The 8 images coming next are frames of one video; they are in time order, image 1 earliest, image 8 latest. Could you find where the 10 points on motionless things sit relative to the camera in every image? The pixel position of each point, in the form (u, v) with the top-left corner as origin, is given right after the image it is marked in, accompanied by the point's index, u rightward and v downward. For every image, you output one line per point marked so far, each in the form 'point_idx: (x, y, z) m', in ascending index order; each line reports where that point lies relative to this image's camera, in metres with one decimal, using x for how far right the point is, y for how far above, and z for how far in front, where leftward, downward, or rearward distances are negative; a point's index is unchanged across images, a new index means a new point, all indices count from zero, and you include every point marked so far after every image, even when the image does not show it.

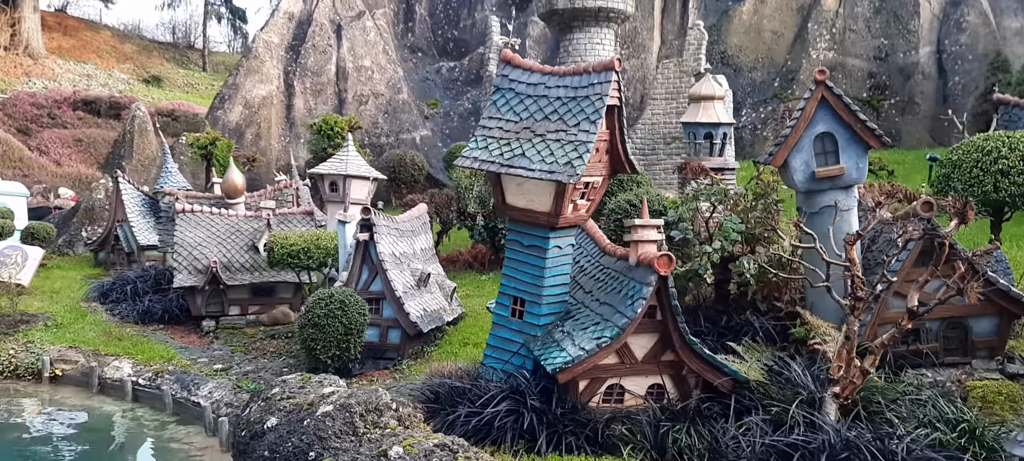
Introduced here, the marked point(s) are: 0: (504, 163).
0: (-0.1, +0.5, +6.8) m
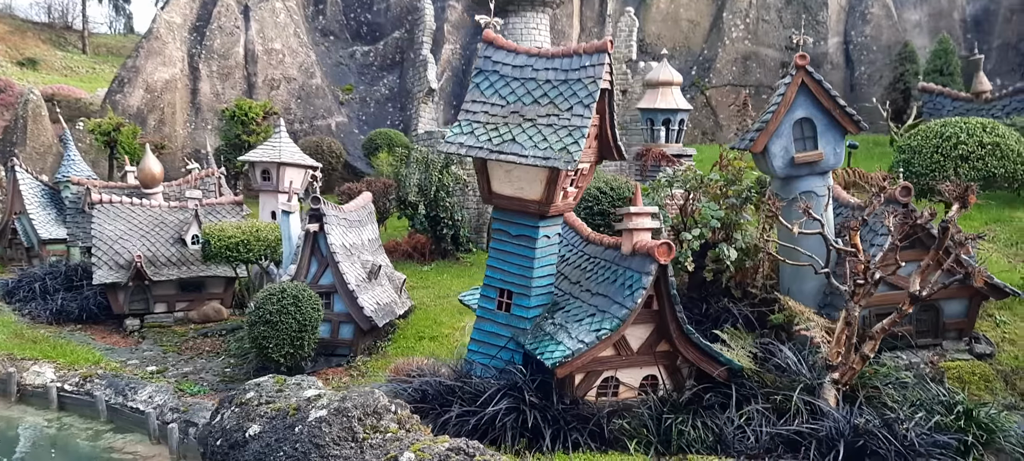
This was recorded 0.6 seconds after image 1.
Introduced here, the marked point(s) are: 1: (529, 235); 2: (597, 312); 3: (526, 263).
0: (-0.1, +0.6, +6.5) m
1: (+0.1, 0.0, +6.7) m
2: (+0.6, -0.6, +6.4) m
3: (+0.1, -0.3, +6.7) m
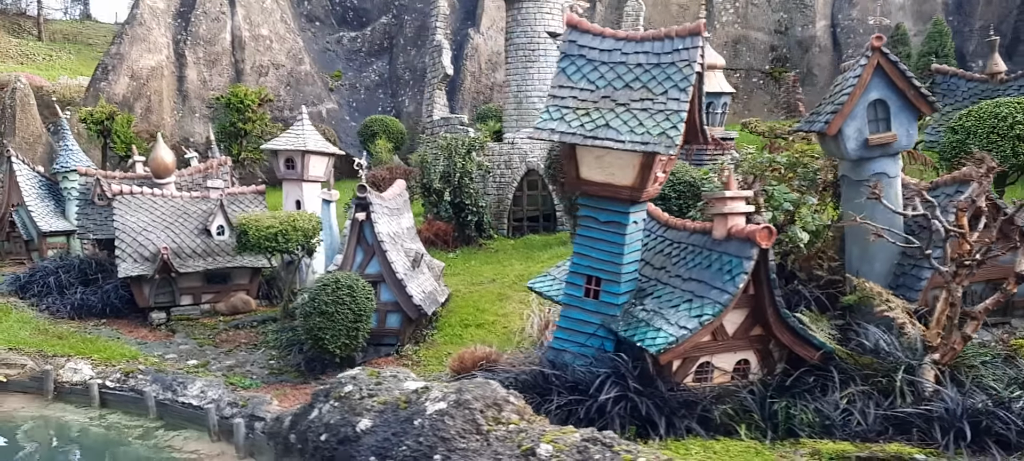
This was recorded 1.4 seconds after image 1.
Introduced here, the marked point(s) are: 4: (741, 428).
0: (+0.6, +0.7, +6.4) m
1: (+0.8, +0.1, +6.7) m
2: (+1.4, -0.5, +6.4) m
3: (+0.8, -0.1, +6.7) m
4: (+1.6, -1.4, +6.0) m
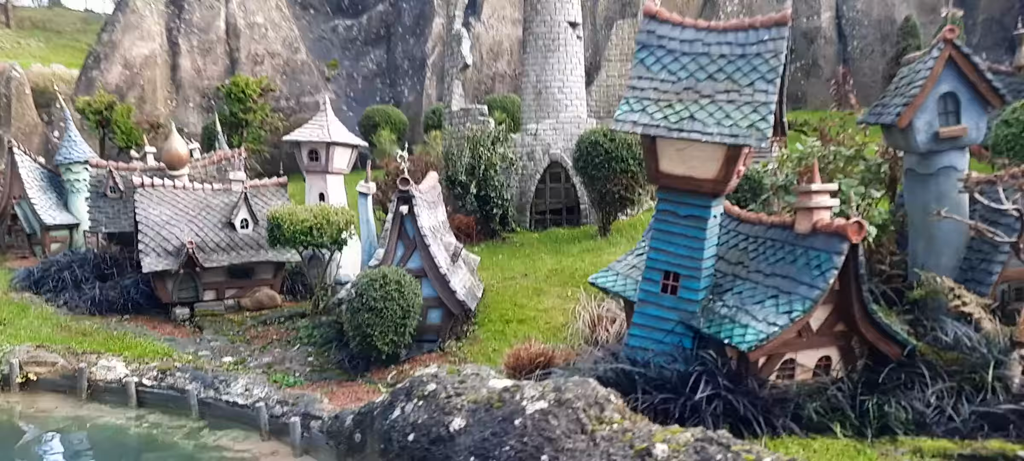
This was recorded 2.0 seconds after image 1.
0: (+1.2, +0.8, +6.3) m
1: (+1.4, +0.1, +6.5) m
2: (+2.0, -0.5, +6.3) m
3: (+1.4, -0.1, +6.6) m
4: (+2.2, -1.4, +5.9) m
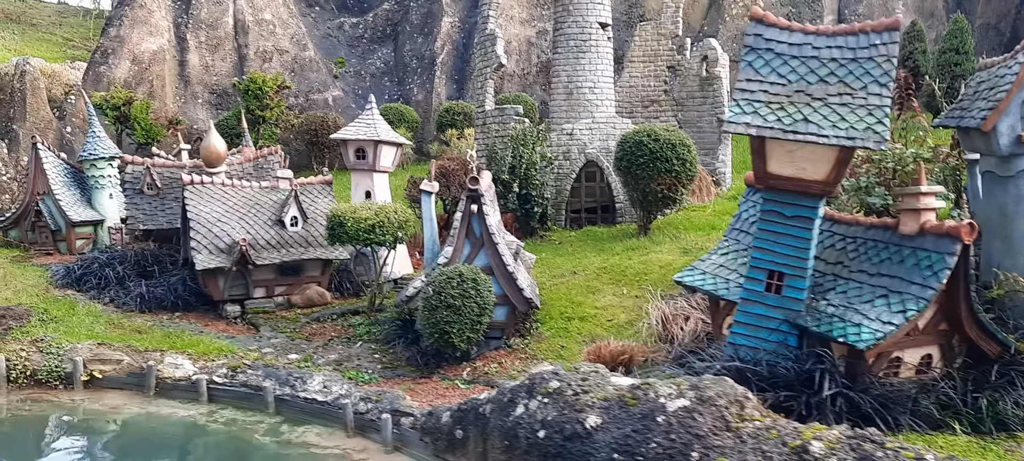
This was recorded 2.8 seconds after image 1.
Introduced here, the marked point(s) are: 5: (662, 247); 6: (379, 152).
0: (+2.1, +0.8, +6.4) m
1: (+2.3, +0.1, +6.7) m
2: (+2.8, -0.5, +6.4) m
3: (+2.3, -0.1, +6.7) m
4: (+3.1, -1.4, +6.0) m
5: (+2.3, -0.2, +12.6) m
6: (-2.0, +1.2, +12.7) m
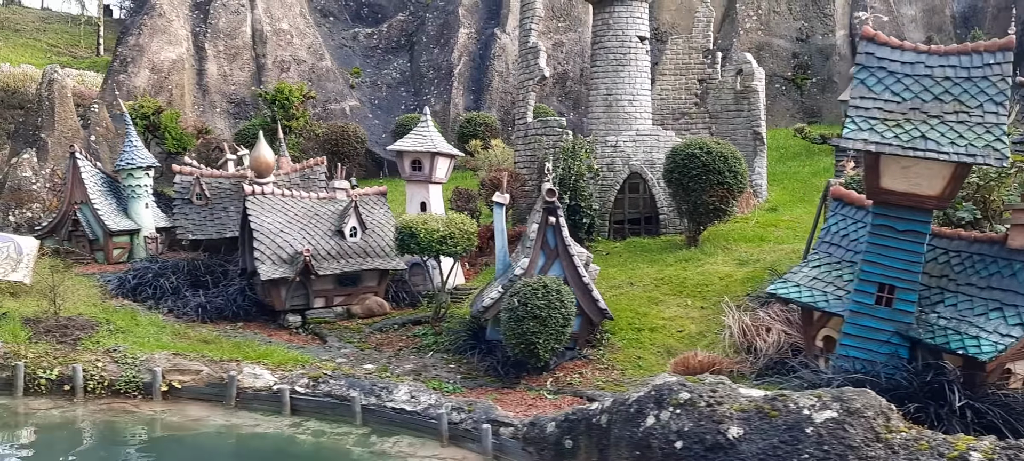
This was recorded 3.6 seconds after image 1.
0: (+3.0, +0.7, +6.5) m
1: (+3.3, 0.0, +6.8) m
2: (+3.8, -0.6, +6.6) m
3: (+3.2, -0.2, +6.9) m
4: (+4.1, -1.5, +6.2) m
5: (+3.1, -0.4, +12.8) m
6: (-1.2, +1.0, +12.8) m
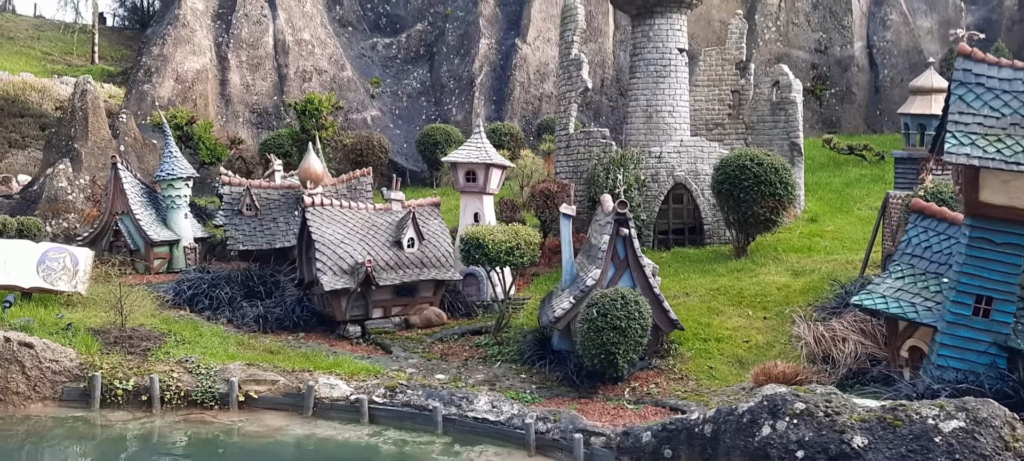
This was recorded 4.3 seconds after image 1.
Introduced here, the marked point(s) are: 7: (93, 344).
0: (+3.9, +0.6, +6.7) m
1: (+4.1, -0.1, +7.0) m
2: (+4.7, -0.7, +6.7) m
3: (+4.1, -0.3, +7.0) m
4: (+5.0, -1.6, +6.3) m
5: (+3.9, -0.6, +12.9) m
6: (-0.3, +0.8, +12.9) m
7: (-5.2, -1.4, +10.5) m
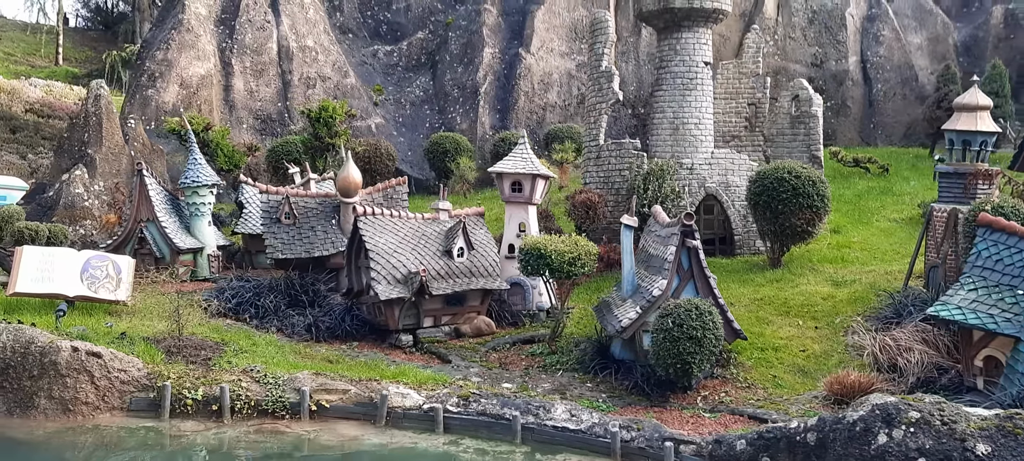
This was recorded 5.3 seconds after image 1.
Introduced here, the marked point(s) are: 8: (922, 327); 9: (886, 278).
0: (+4.8, +0.4, +7.0) m
1: (+5.1, -0.2, +7.3) m
2: (+5.6, -0.8, +7.1) m
3: (+5.0, -0.5, +7.3) m
4: (+5.9, -1.7, +6.7) m
5: (+4.6, -0.8, +13.2) m
6: (+0.4, +0.7, +13.0) m
7: (-4.4, -1.5, +10.4) m
8: (+4.8, -1.1, +9.8) m
9: (+5.6, -0.7, +12.6) m
